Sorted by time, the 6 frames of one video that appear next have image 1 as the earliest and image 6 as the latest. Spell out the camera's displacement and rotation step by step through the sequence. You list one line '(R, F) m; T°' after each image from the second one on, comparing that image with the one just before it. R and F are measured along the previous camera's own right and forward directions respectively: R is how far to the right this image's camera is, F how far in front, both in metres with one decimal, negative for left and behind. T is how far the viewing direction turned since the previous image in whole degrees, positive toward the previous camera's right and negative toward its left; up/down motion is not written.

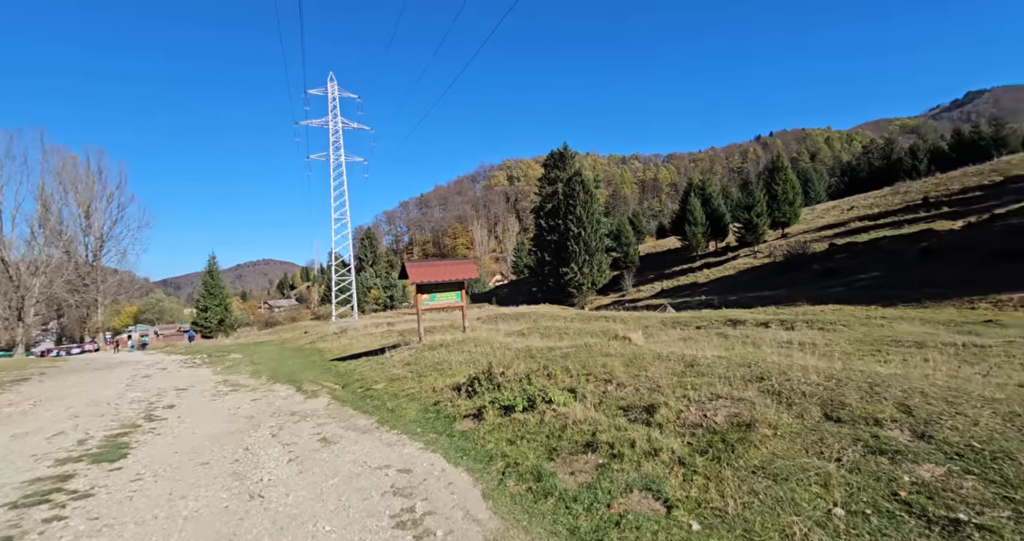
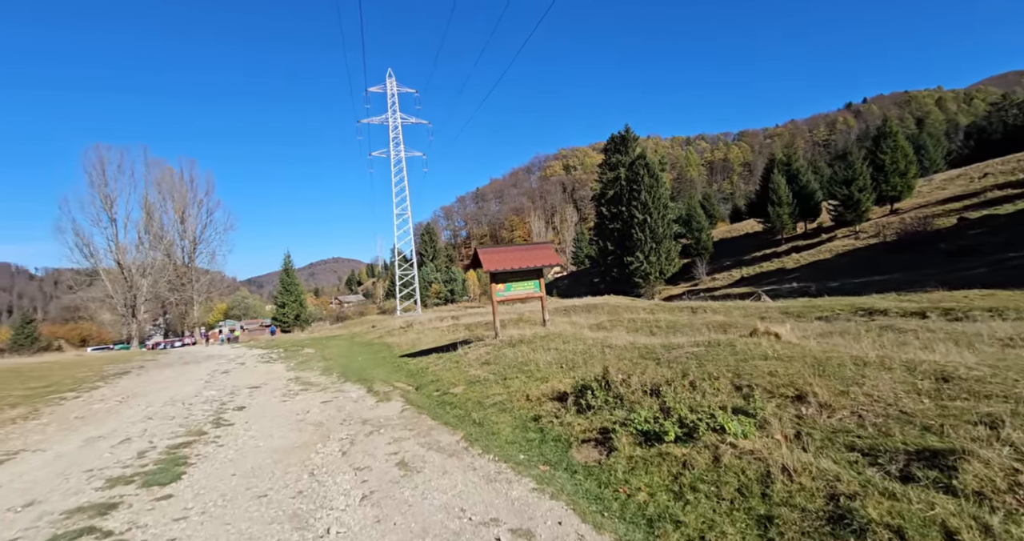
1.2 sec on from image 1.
(-0.6, +1.4) m; -6°
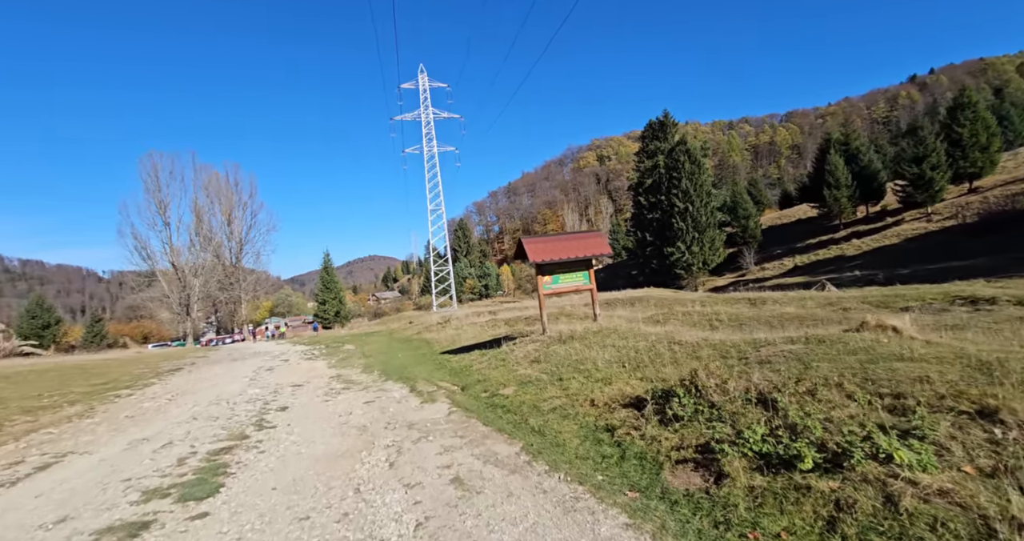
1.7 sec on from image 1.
(-0.3, +0.7) m; -4°
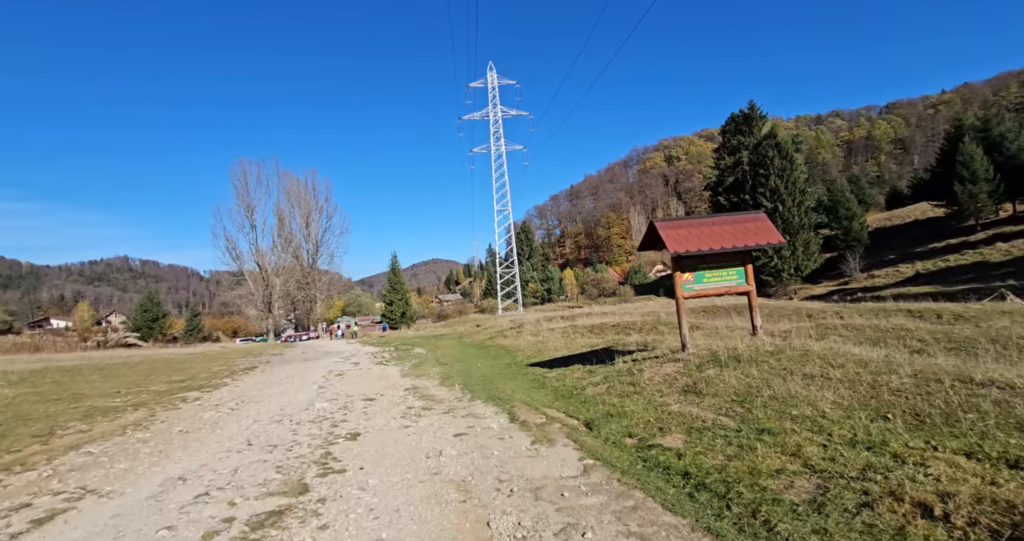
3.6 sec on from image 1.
(-1.2, +2.7) m; -7°
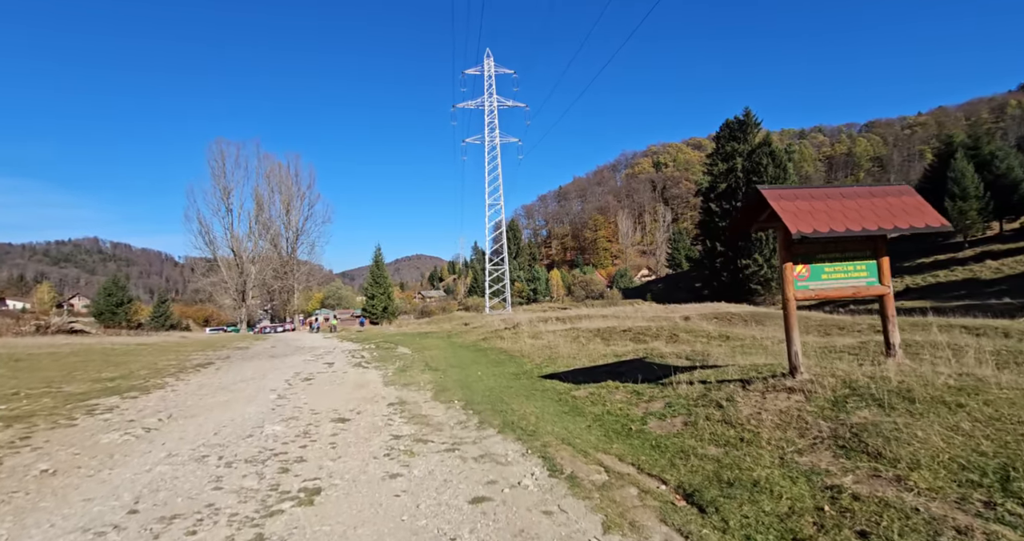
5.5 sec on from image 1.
(-0.7, +3.1) m; +2°
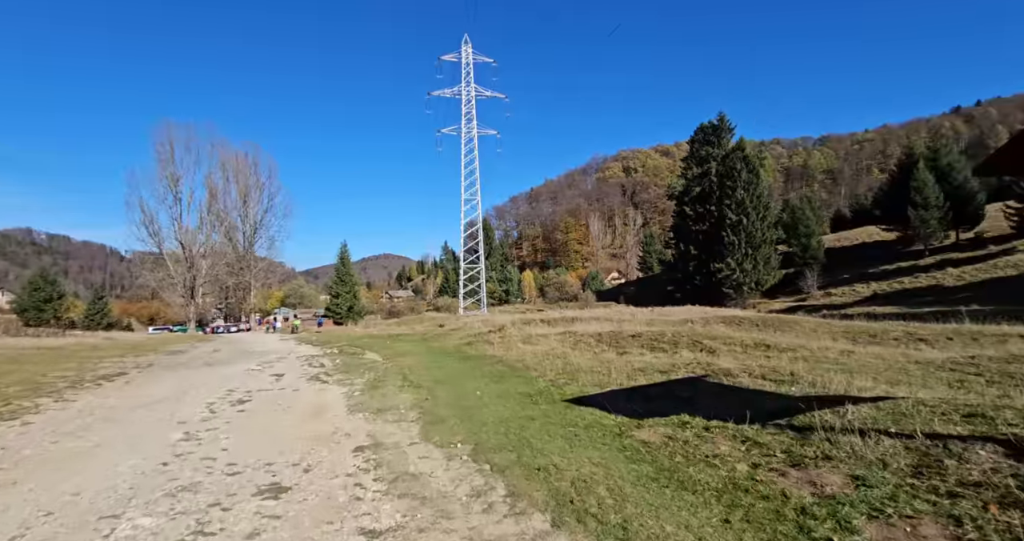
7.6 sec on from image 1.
(-0.9, +3.7) m; +3°
